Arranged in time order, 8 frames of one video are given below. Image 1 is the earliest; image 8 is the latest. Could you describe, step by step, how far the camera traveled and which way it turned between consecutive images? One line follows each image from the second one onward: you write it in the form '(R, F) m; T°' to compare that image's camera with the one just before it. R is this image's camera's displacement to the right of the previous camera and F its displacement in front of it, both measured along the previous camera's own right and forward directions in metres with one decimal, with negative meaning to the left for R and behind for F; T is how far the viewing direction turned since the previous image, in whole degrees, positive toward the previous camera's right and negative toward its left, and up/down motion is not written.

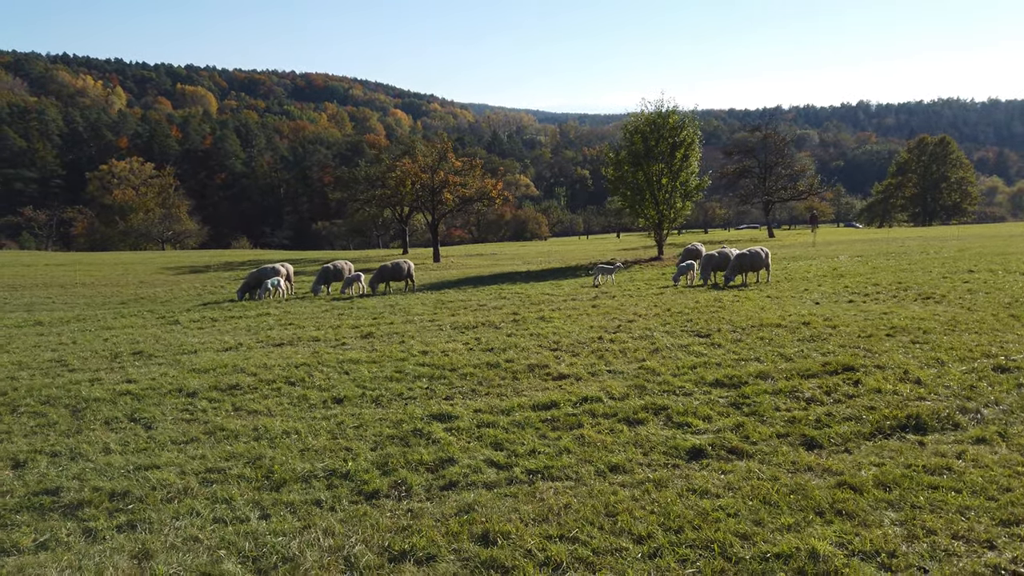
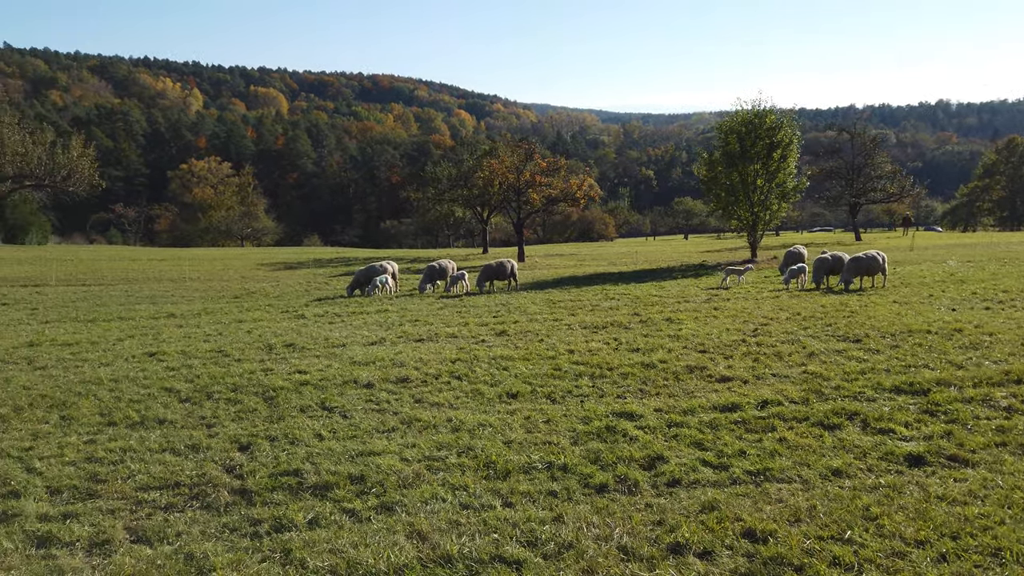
(-1.4, -0.2) m; -5°
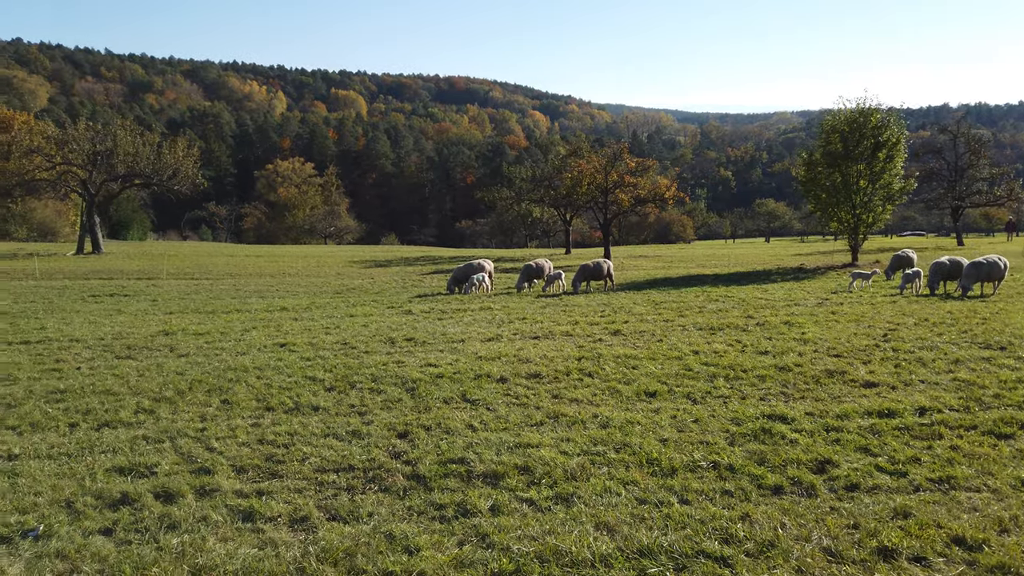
(-0.8, -0.1) m; -6°
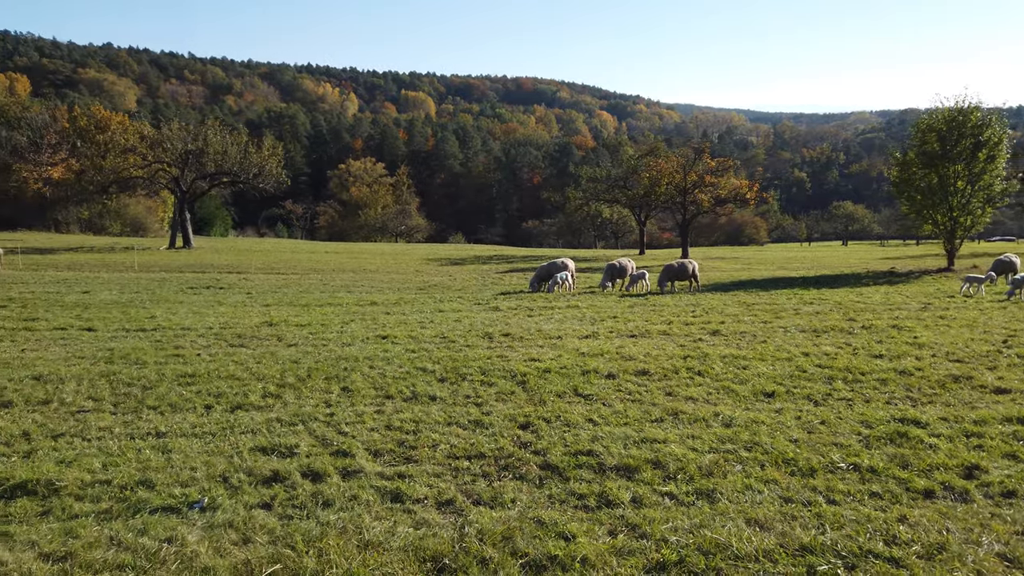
(-0.6, -0.1) m; -5°
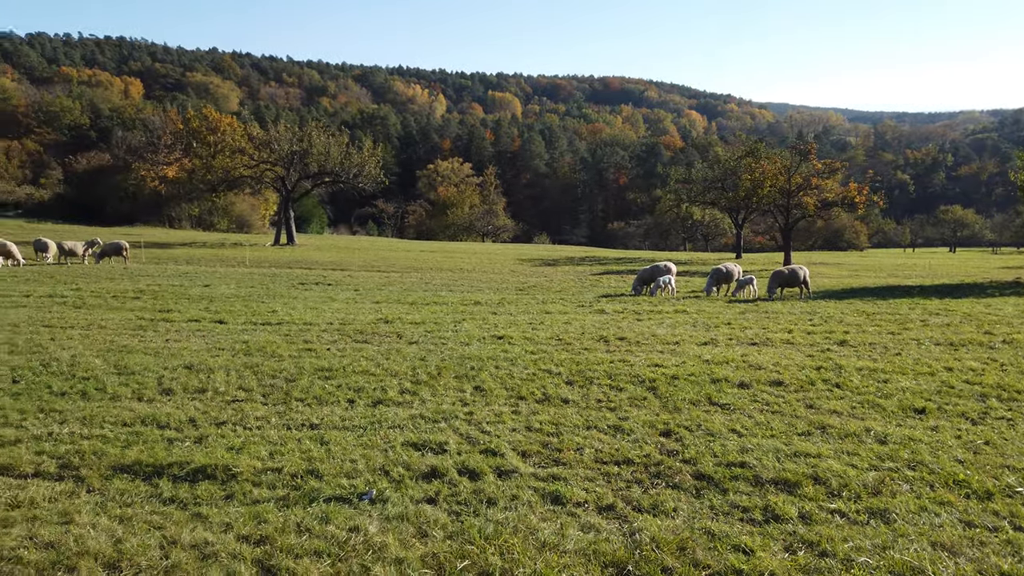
(-0.6, -0.1) m; -6°
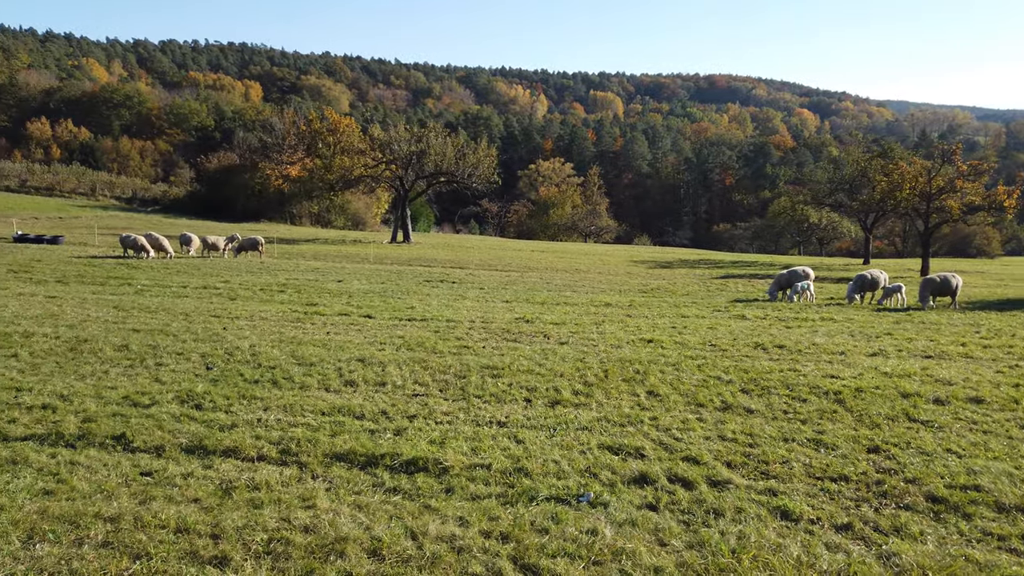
(-1.0, 0.0) m; -7°
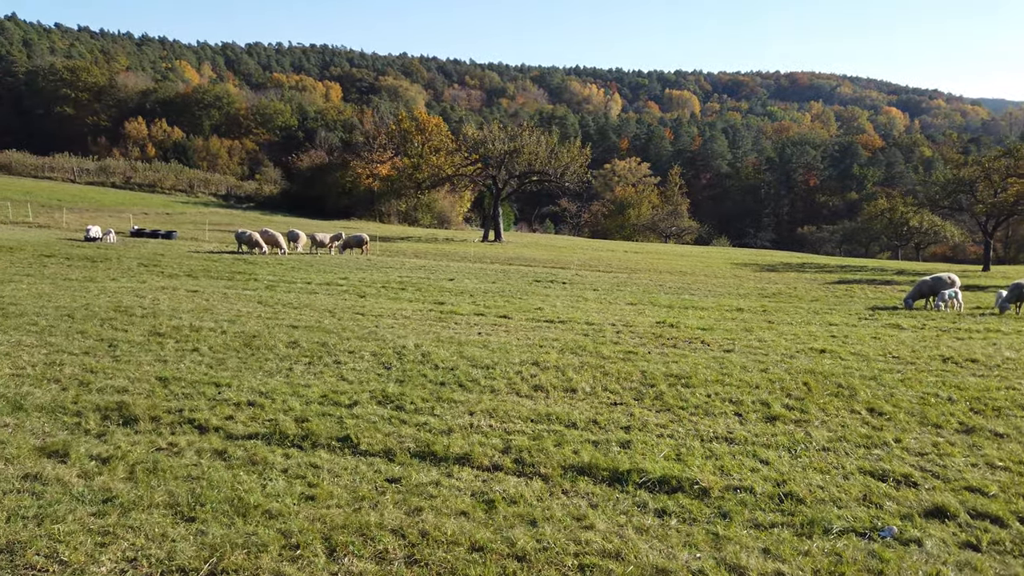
(-1.6, +0.3) m; -5°
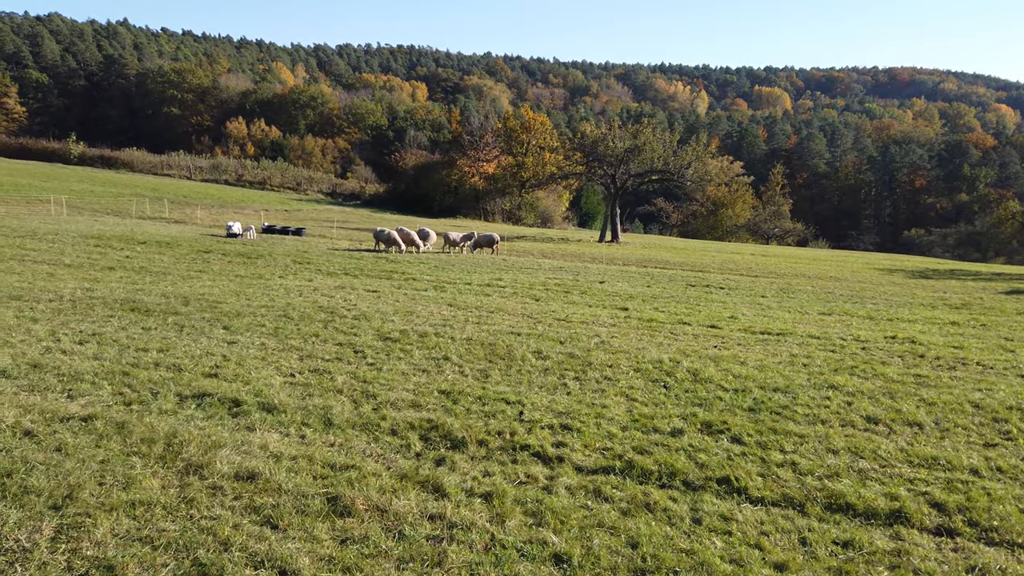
(-2.8, +0.8) m; -6°
